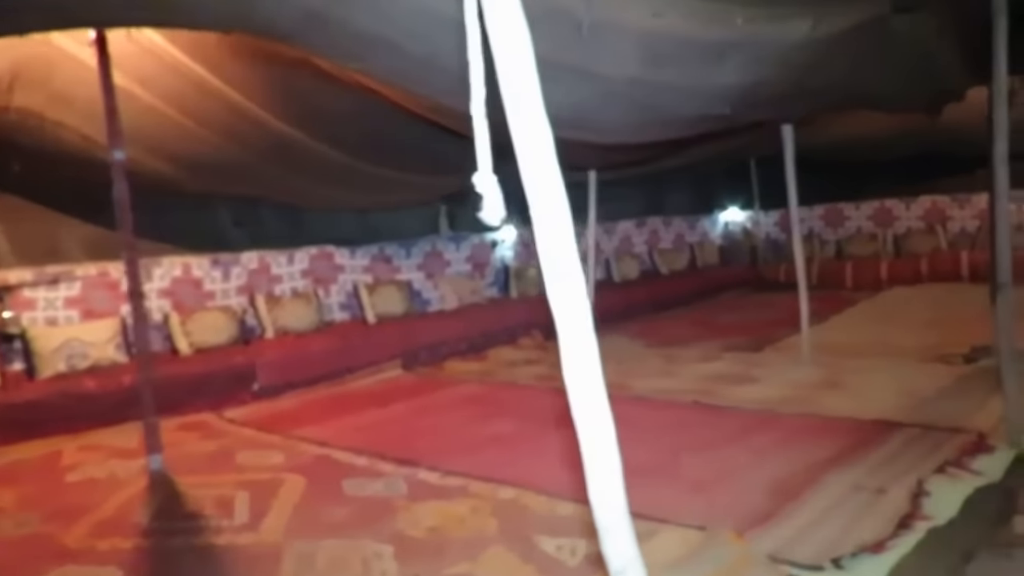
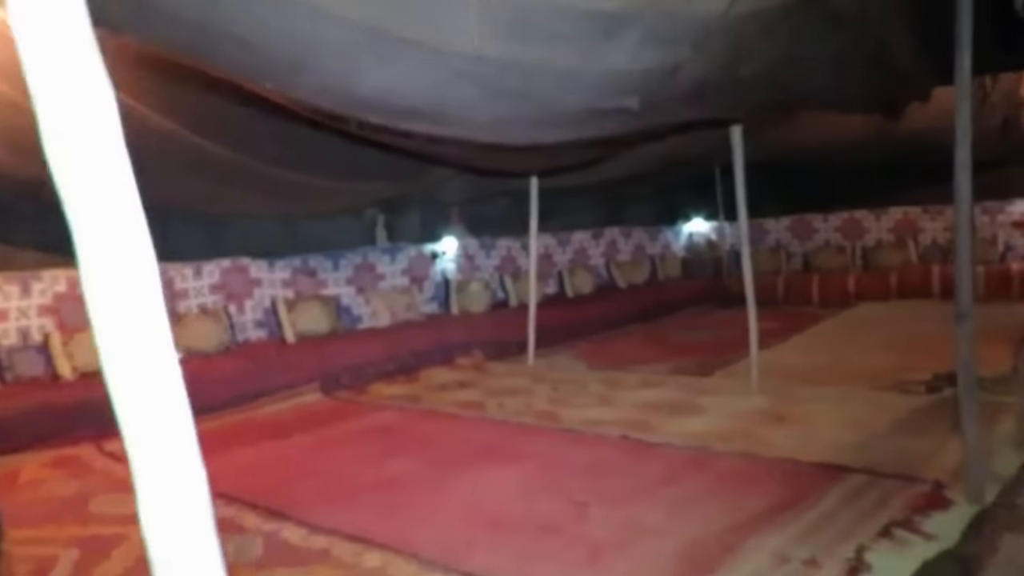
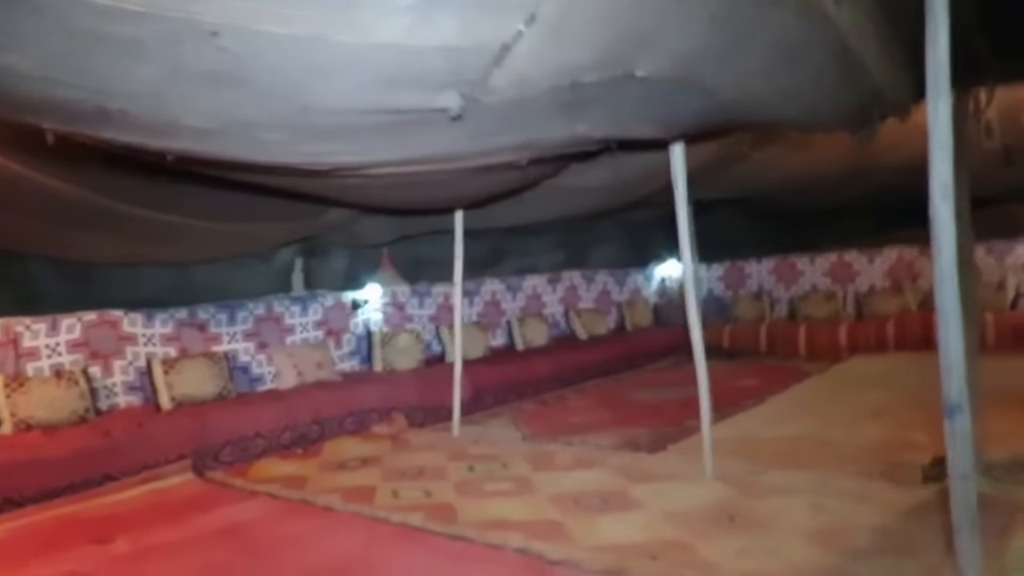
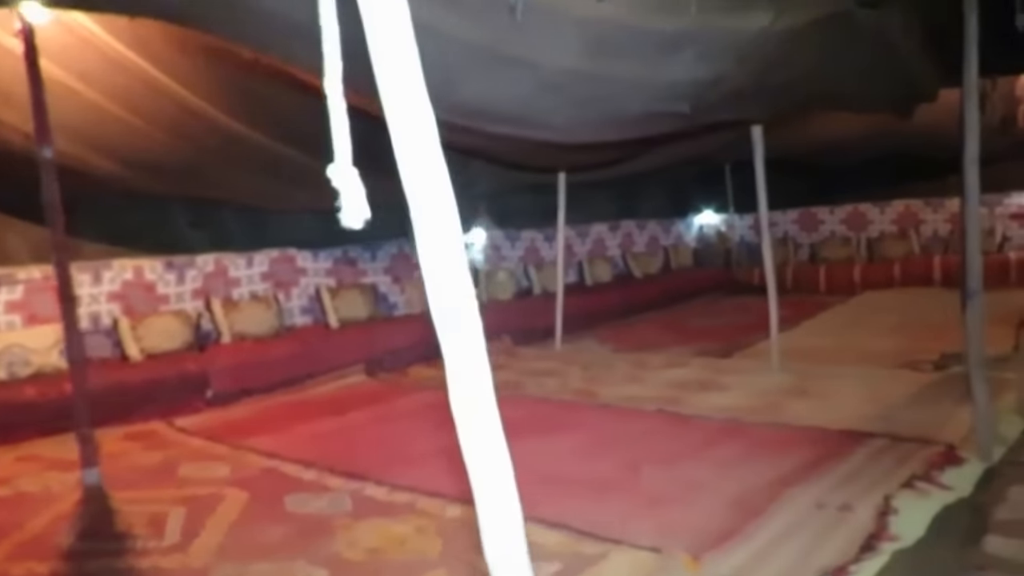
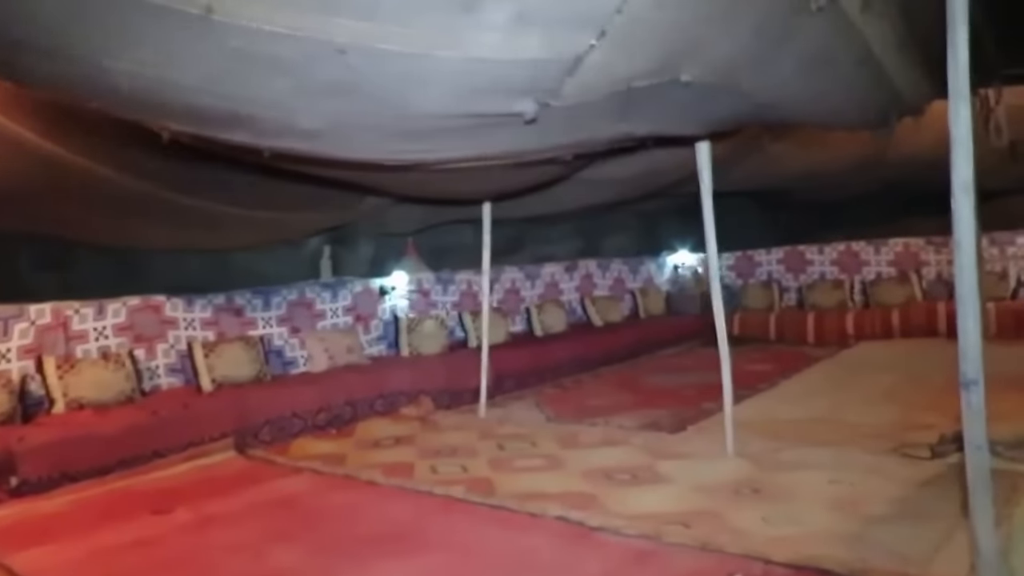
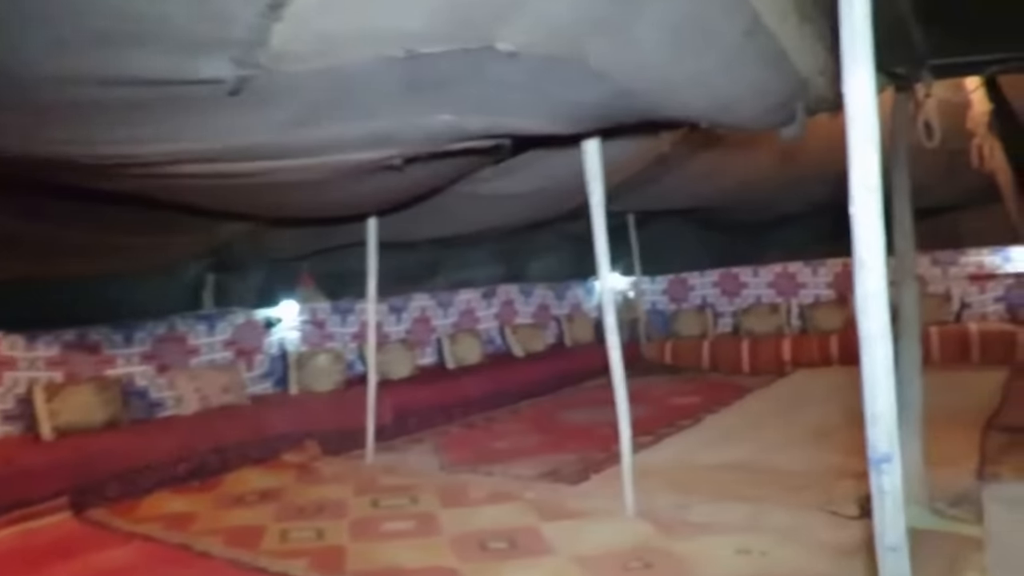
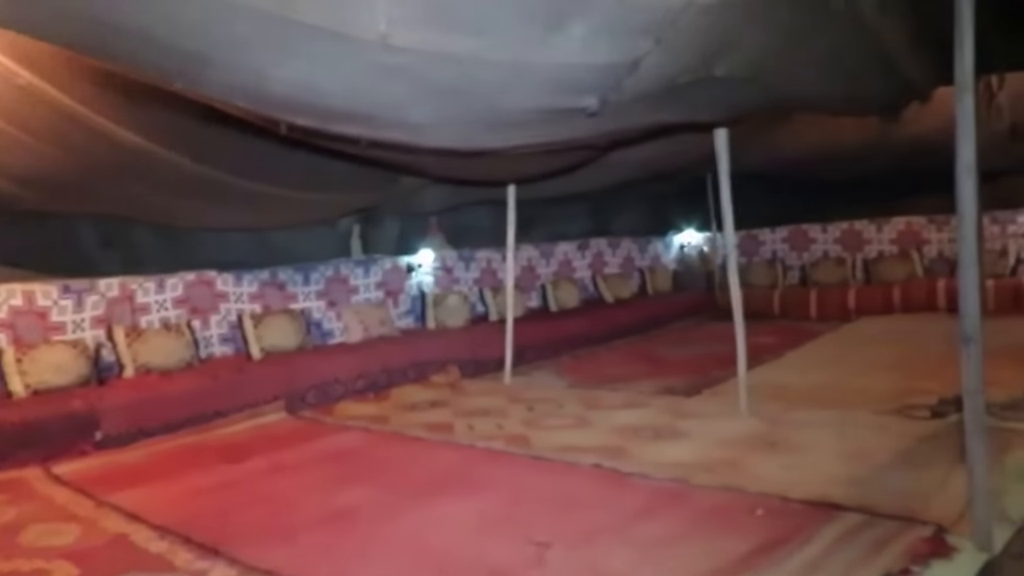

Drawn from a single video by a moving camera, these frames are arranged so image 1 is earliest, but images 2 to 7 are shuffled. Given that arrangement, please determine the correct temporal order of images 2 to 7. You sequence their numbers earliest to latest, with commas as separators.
4, 2, 7, 5, 3, 6
